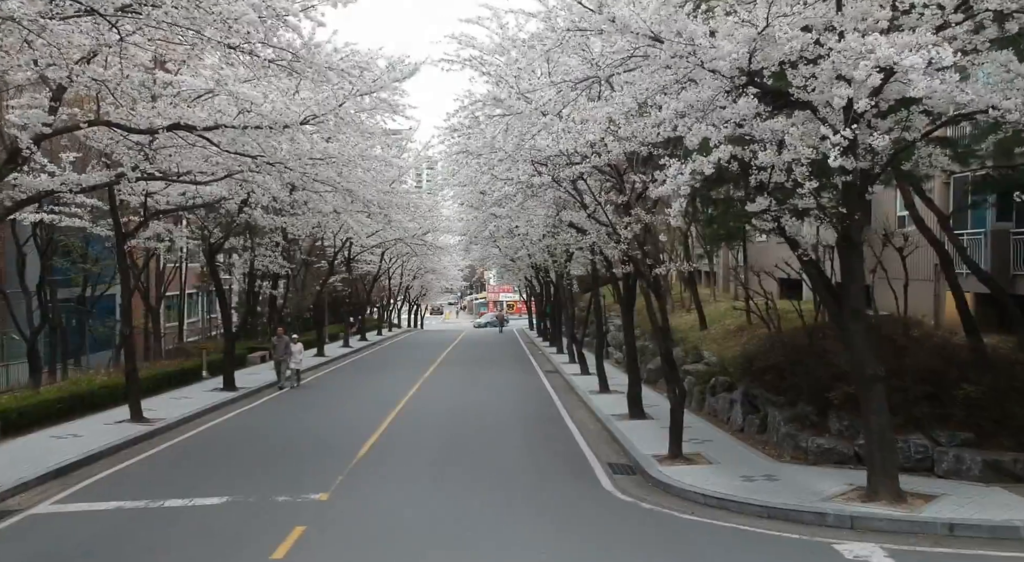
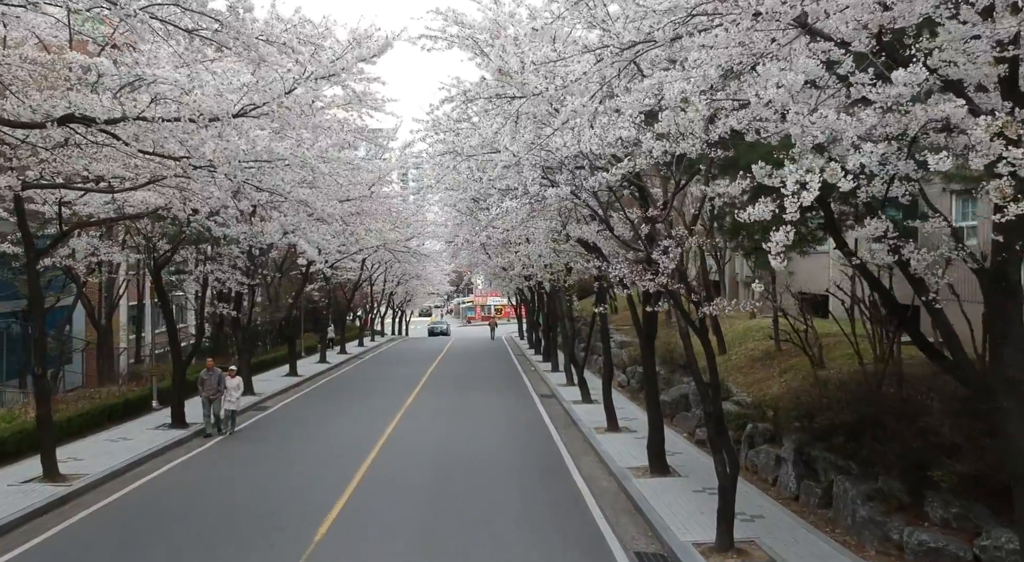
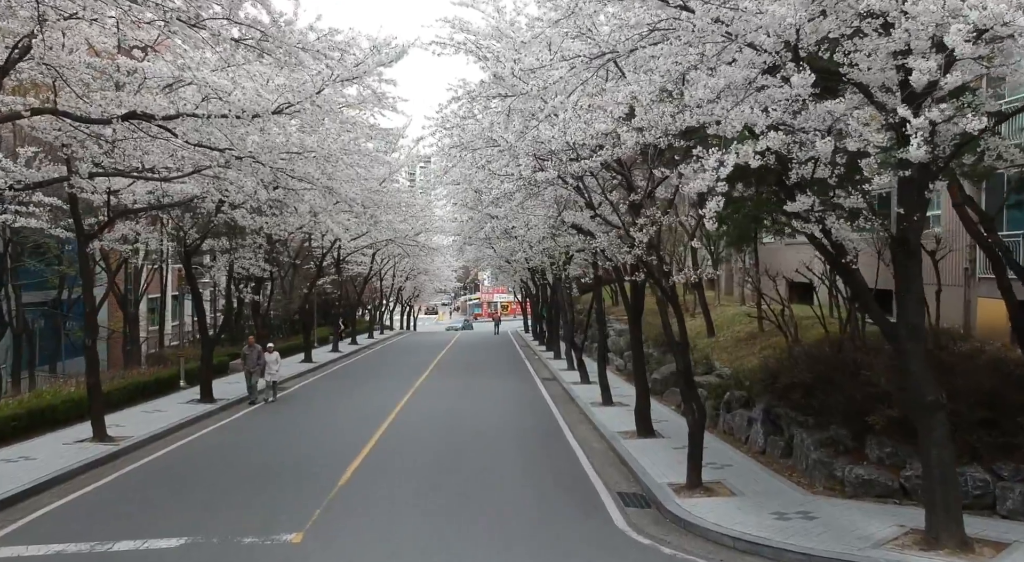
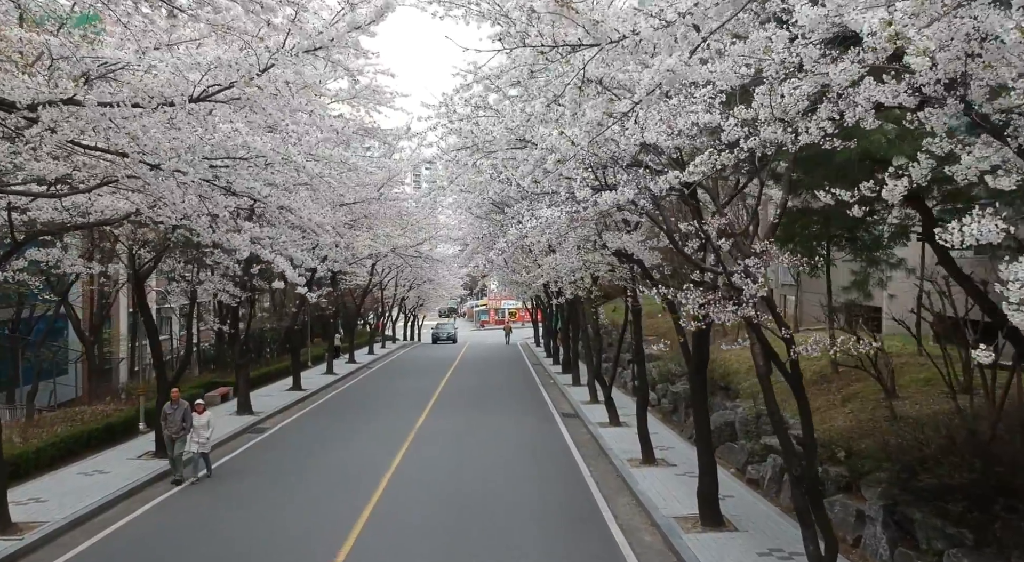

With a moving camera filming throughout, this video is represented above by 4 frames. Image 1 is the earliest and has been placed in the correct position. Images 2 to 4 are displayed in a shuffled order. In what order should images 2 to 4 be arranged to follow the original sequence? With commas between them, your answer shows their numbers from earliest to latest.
3, 2, 4
